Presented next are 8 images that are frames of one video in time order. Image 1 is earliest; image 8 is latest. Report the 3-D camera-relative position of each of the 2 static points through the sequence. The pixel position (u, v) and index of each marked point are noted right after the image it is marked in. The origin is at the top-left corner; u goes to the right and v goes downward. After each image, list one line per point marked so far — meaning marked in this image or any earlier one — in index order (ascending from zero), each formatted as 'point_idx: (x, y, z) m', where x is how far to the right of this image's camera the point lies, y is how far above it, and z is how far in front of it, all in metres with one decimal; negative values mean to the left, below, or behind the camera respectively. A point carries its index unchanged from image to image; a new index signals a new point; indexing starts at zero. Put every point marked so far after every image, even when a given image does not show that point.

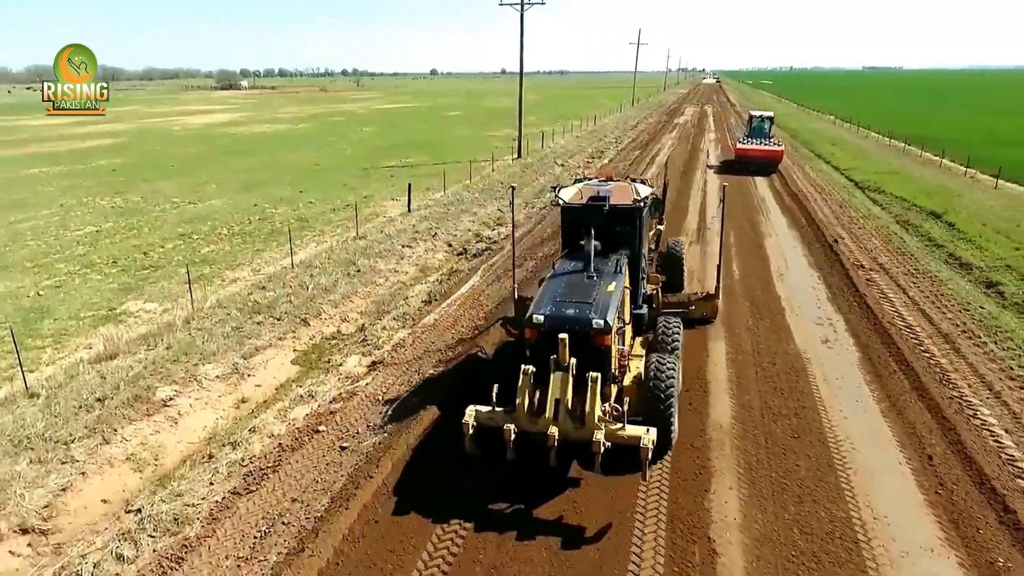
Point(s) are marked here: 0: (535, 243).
0: (+0.7, +1.5, +19.5) m
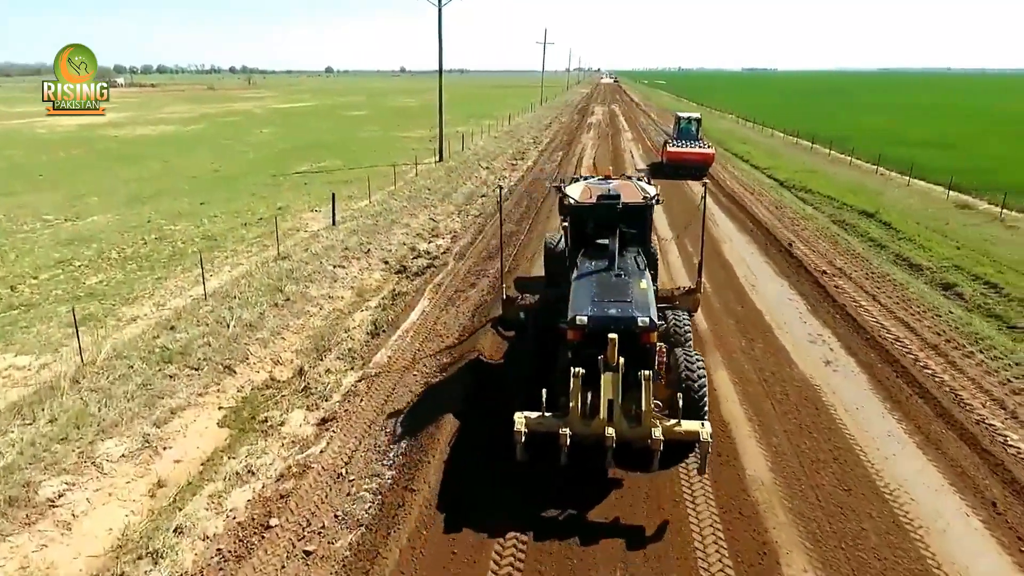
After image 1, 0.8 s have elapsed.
0: (-0.9, +1.0, +17.9) m
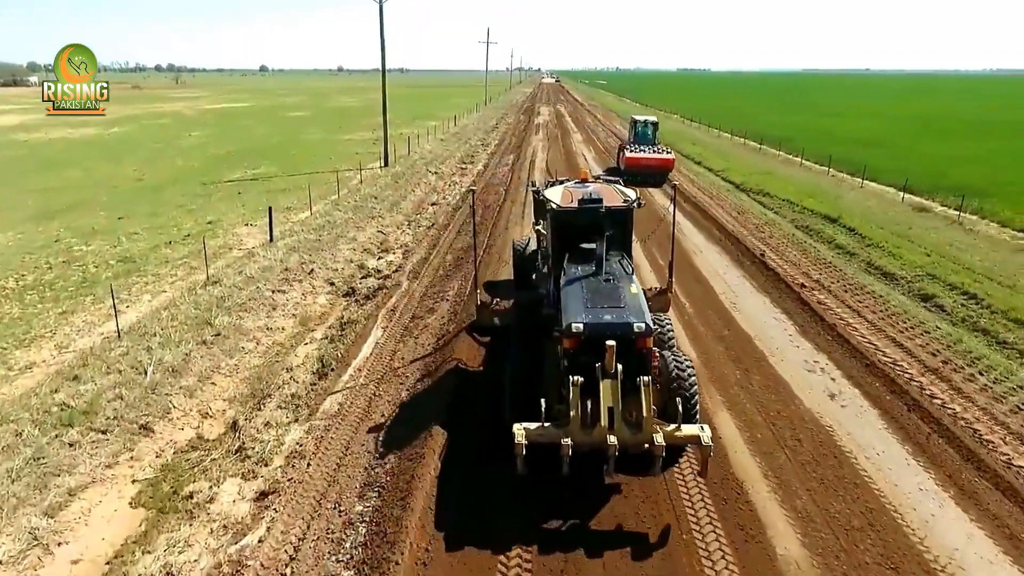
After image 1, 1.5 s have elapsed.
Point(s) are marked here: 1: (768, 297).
0: (-2.0, +0.5, +16.4) m
1: (+5.4, -0.2, +13.2) m
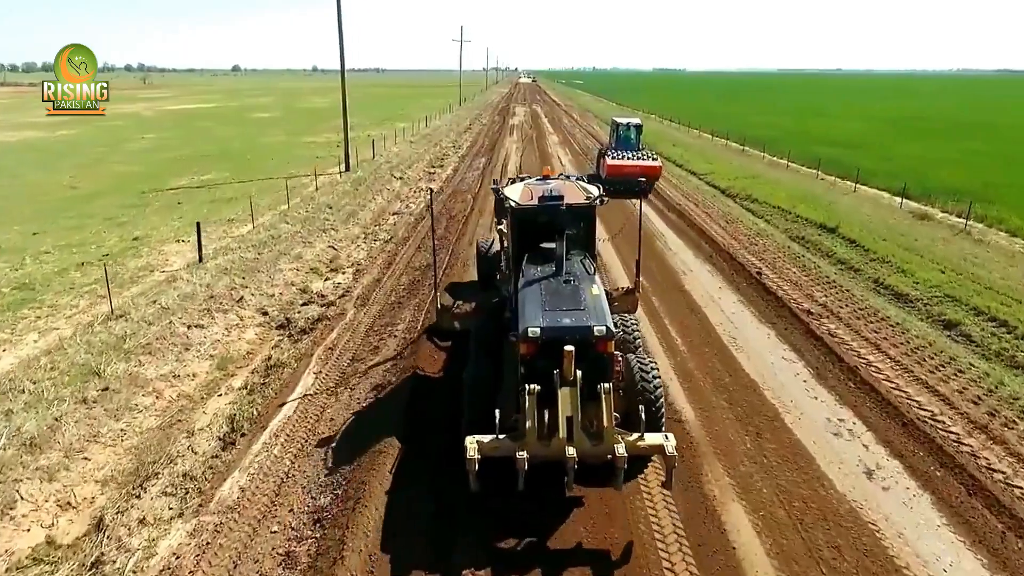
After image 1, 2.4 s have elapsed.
0: (-2.8, -0.2, +14.3) m
1: (+4.7, -0.7, +11.3) m
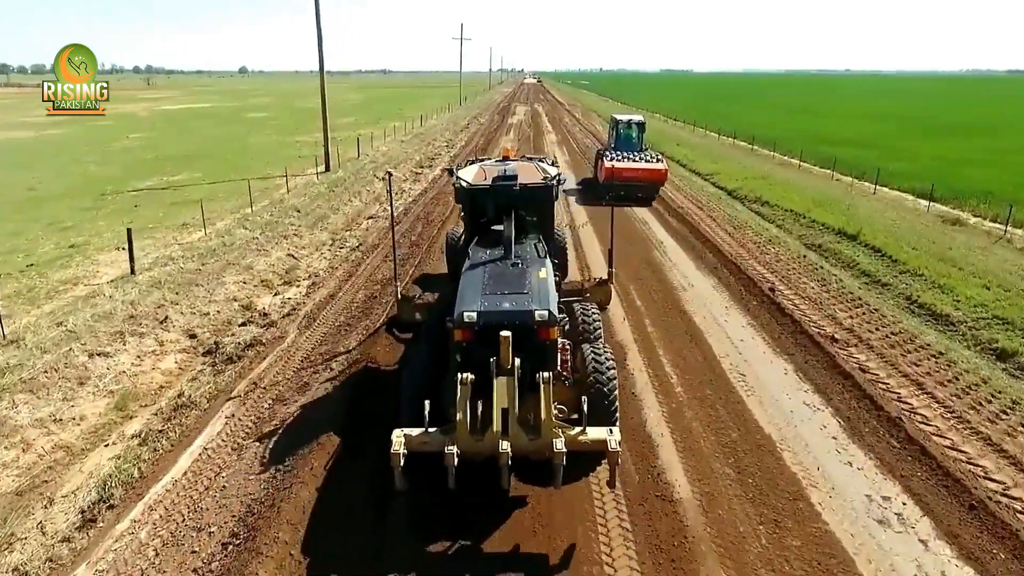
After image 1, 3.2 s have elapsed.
0: (-3.4, -0.5, +12.3) m
1: (+4.1, -1.1, +9.2) m
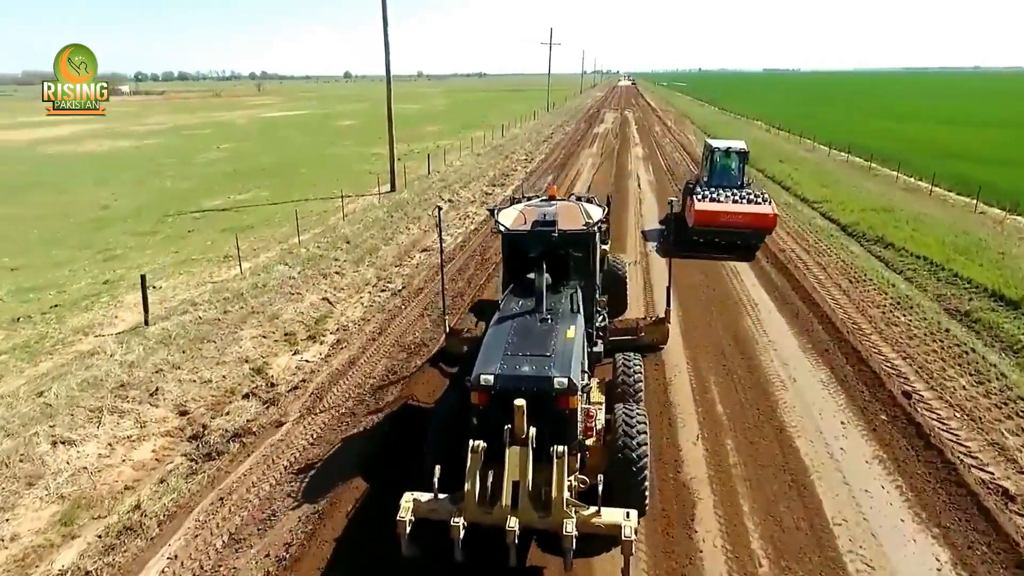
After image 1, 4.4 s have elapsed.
0: (-2.7, -1.7, +10.3) m
1: (+4.3, -2.6, +6.3) m
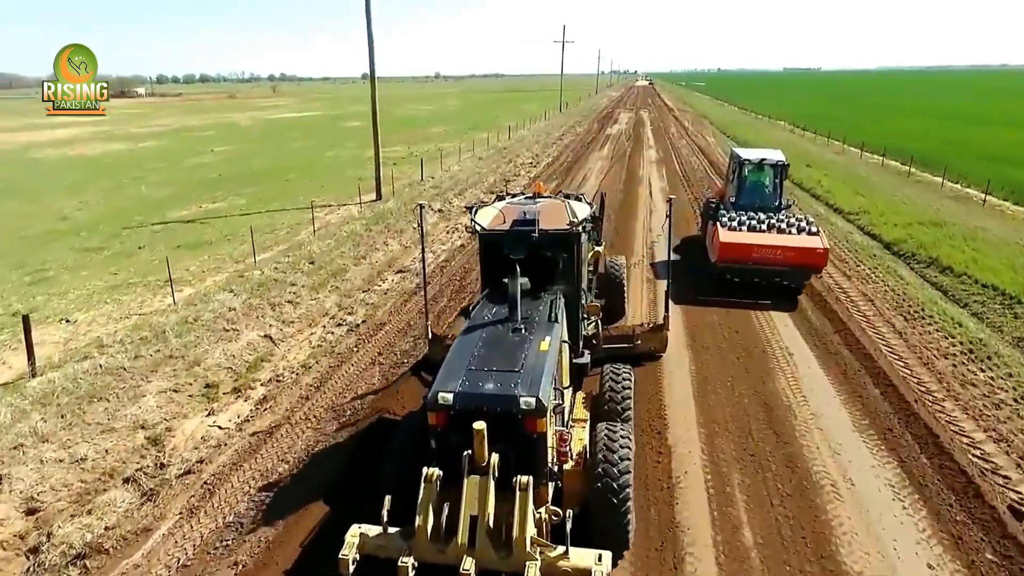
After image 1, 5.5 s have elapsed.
0: (-3.2, -2.5, +7.8) m
1: (+3.6, -3.3, +3.6) m
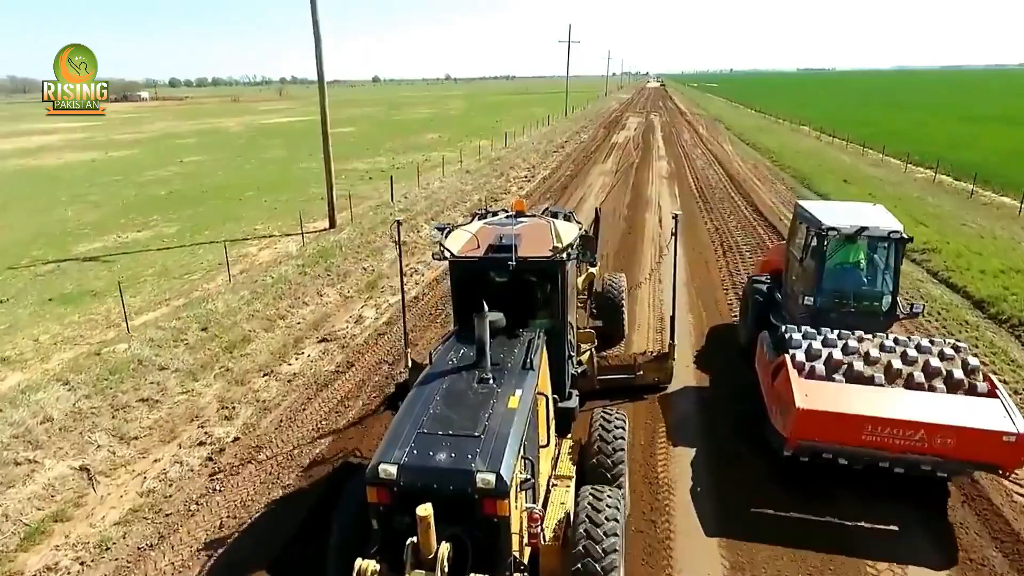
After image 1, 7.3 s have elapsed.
0: (-4.2, -3.9, +3.6) m
1: (+2.6, -4.8, -0.8) m
